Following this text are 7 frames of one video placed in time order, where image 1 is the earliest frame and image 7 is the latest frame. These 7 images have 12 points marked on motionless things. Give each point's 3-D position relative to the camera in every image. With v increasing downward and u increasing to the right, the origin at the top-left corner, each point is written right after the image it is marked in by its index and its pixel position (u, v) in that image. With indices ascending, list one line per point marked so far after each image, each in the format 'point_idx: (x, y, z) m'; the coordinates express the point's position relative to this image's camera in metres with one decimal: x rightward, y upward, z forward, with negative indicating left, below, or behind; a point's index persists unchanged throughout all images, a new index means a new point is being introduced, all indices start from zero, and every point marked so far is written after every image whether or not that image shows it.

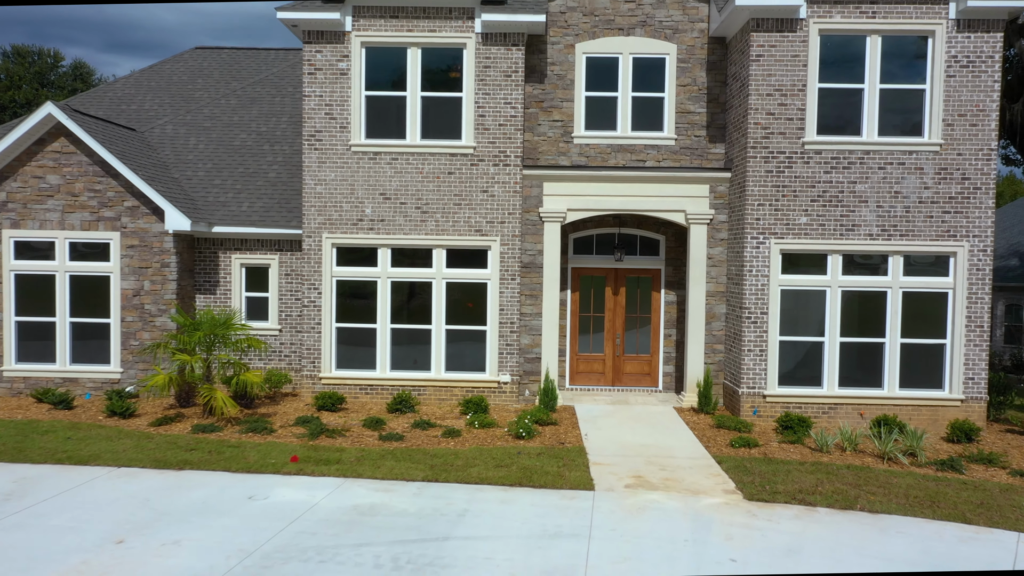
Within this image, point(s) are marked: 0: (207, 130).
0: (-5.2, +2.7, +14.3) m
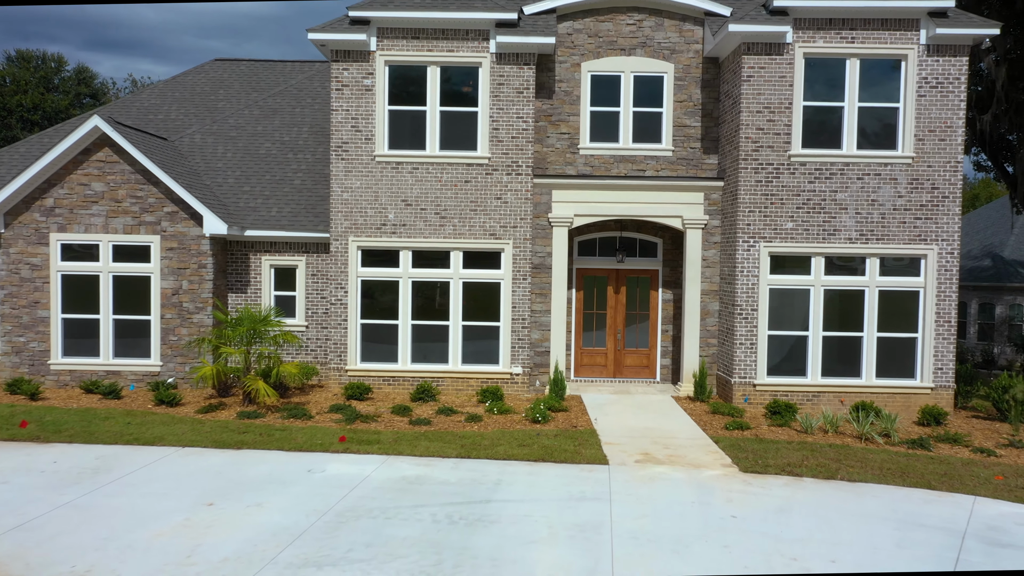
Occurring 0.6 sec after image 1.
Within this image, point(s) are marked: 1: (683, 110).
0: (-5.1, +2.8, +15.3) m
1: (+2.7, +2.8, +13.2) m
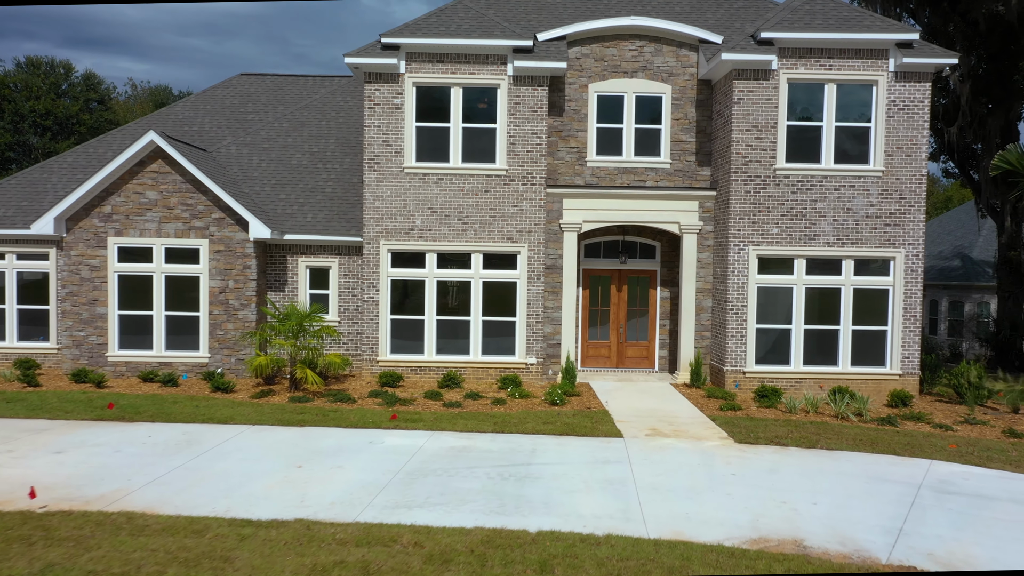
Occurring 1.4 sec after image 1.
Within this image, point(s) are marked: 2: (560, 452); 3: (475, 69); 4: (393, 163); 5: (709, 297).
0: (-4.9, +2.8, +16.6) m
1: (+3.0, +2.9, +14.7) m
2: (+0.5, -1.8, +9.3) m
3: (-0.6, +3.7, +14.0) m
4: (-2.0, +2.1, +14.2) m
5: (+3.5, -0.2, +14.6) m
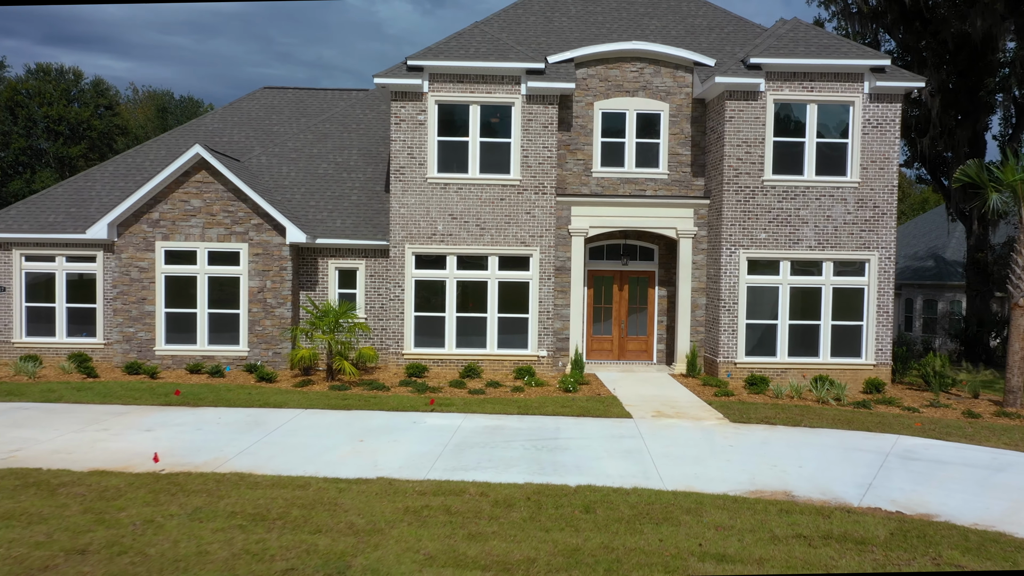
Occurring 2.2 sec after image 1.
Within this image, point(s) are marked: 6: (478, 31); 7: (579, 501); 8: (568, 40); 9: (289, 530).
0: (-4.7, +2.8, +17.9) m
1: (+3.2, +2.9, +16.2) m
2: (+0.9, -1.8, +10.8) m
3: (-0.4, +3.7, +15.4) m
4: (-1.8, +2.1, +15.6) m
5: (+3.7, -0.1, +16.1) m
6: (-0.7, +5.0, +16.2) m
7: (+0.6, -1.8, +7.2) m
8: (+1.1, +5.0, +16.6) m
9: (-1.7, -1.8, +6.3) m
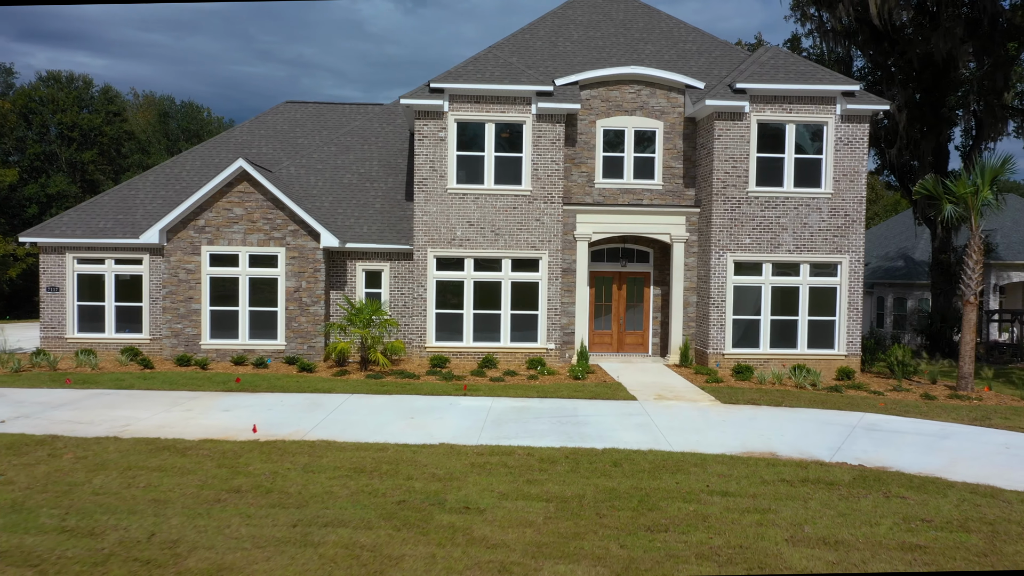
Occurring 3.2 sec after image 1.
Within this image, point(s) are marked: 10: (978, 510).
0: (-4.5, +2.8, +19.6) m
1: (+3.4, +2.9, +18.0) m
2: (+1.3, -1.8, +12.6) m
3: (-0.1, +3.7, +17.2) m
4: (-1.5, +2.1, +17.3) m
5: (+3.9, -0.1, +18.0) m
6: (-0.4, +5.0, +17.9) m
7: (+1.1, -1.8, +9.0) m
8: (+1.3, +5.0, +18.4) m
9: (-1.2, -1.8, +8.0) m
10: (+3.9, -1.9, +6.9) m
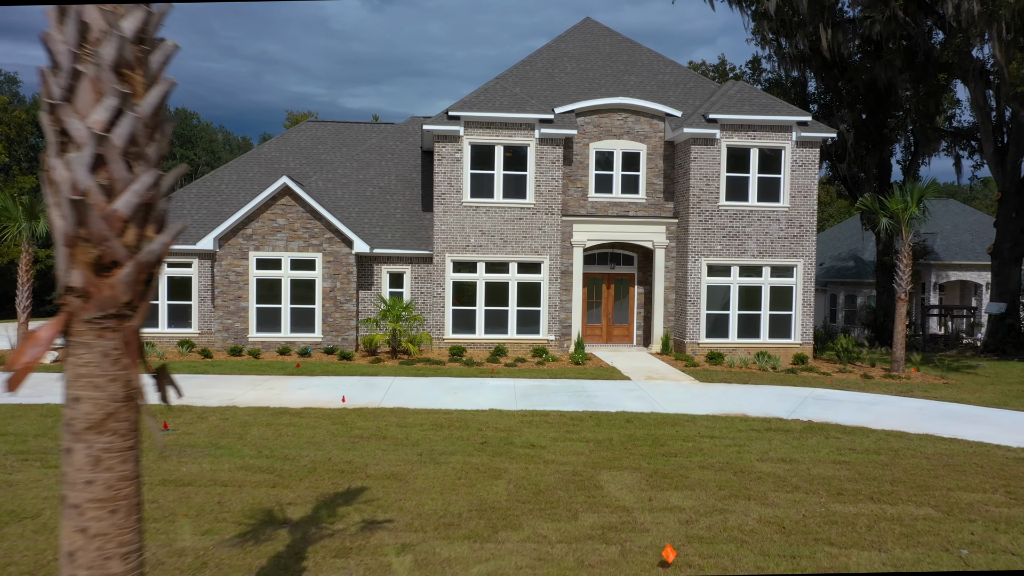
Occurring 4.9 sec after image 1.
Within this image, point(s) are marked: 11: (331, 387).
0: (-4.5, +2.8, +22.2) m
1: (+3.5, +2.9, +21.0) m
2: (+1.6, -1.8, +15.4) m
3: (0.0, +3.7, +20.0) m
4: (-1.4, +2.2, +20.1) m
5: (+4.1, -0.1, +21.0) m
6: (-0.3, +5.0, +20.7) m
7: (+1.6, -1.9, +11.9) m
8: (+1.4, +5.0, +21.3) m
9: (-0.6, -1.8, +10.8) m
10: (+4.5, -1.9, +10.0) m
11: (-3.2, -1.8, +14.6) m
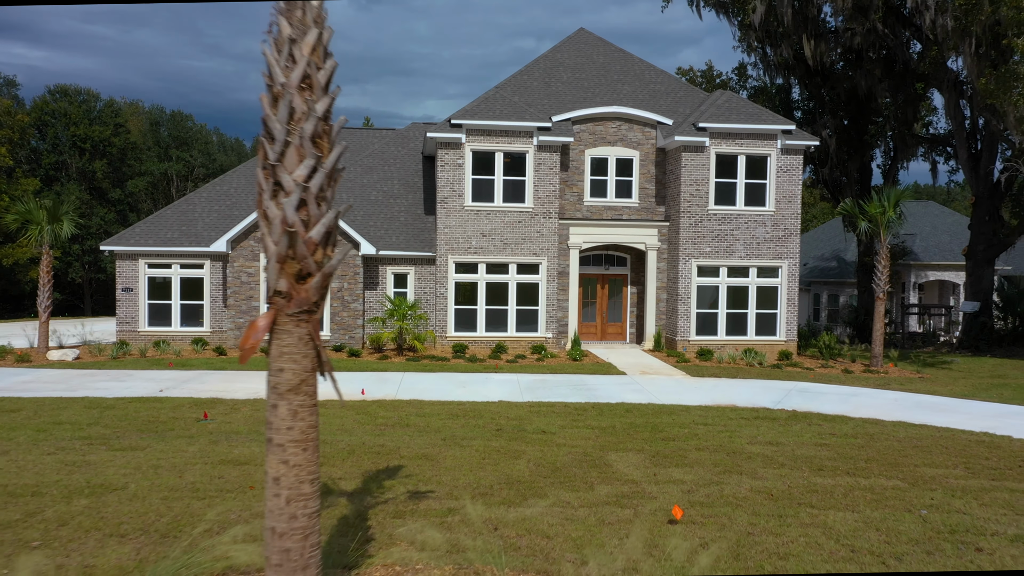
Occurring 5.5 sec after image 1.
0: (-4.5, +2.8, +23.1) m
1: (+3.5, +2.9, +22.0) m
2: (+1.7, -1.8, +16.4) m
3: (0.0, +3.7, +21.0) m
4: (-1.4, +2.2, +21.0) m
5: (+4.0, -0.1, +22.0) m
6: (-0.4, +5.0, +21.7) m
7: (+1.7, -1.9, +12.9) m
8: (+1.4, +5.0, +22.3) m
9: (-0.5, -1.8, +11.8) m
10: (+4.7, -1.9, +11.0) m
11: (-3.1, -1.8, +15.6) m
